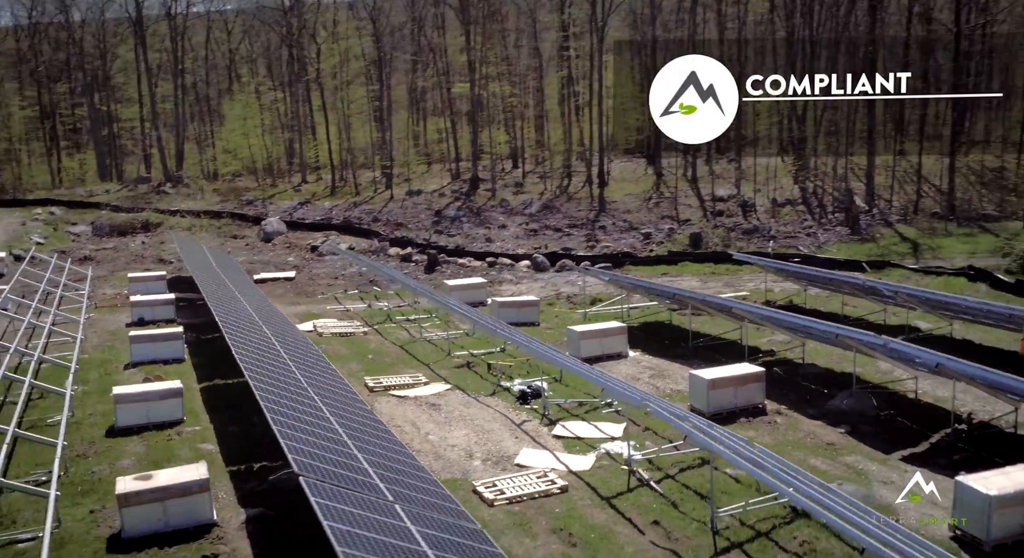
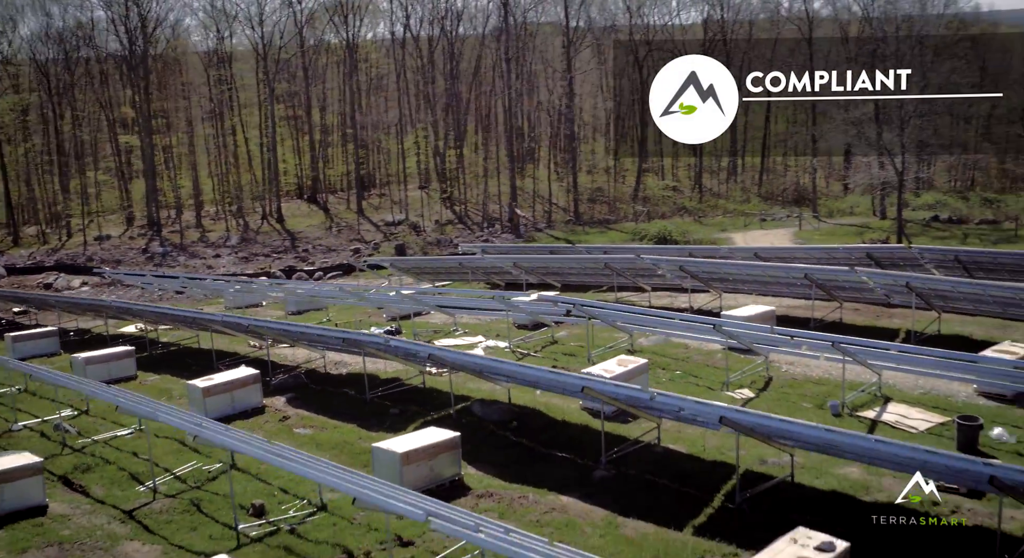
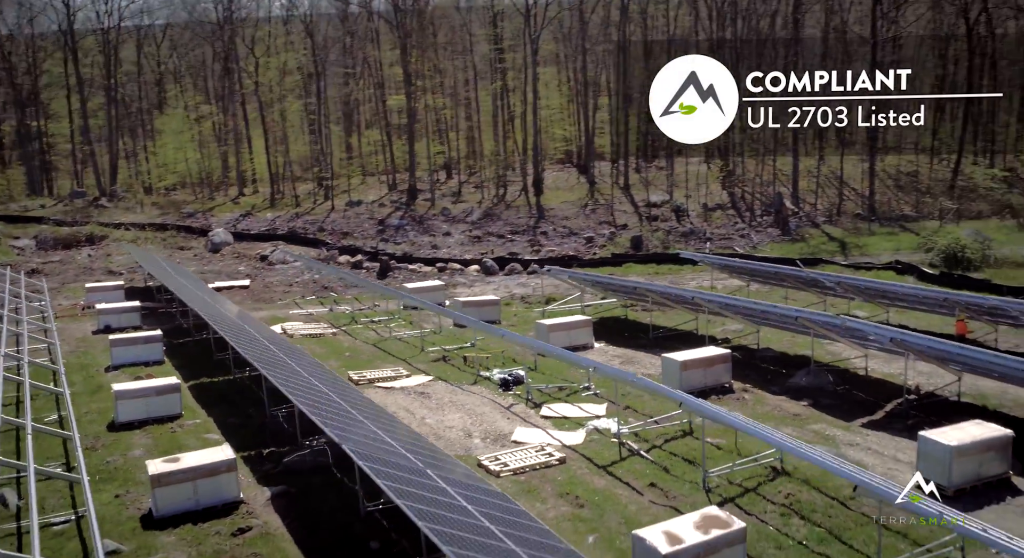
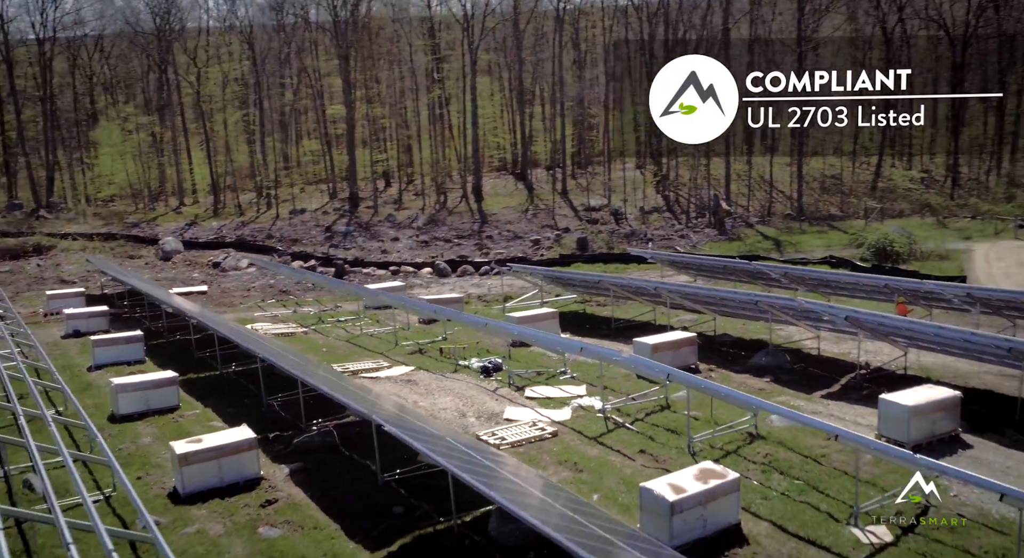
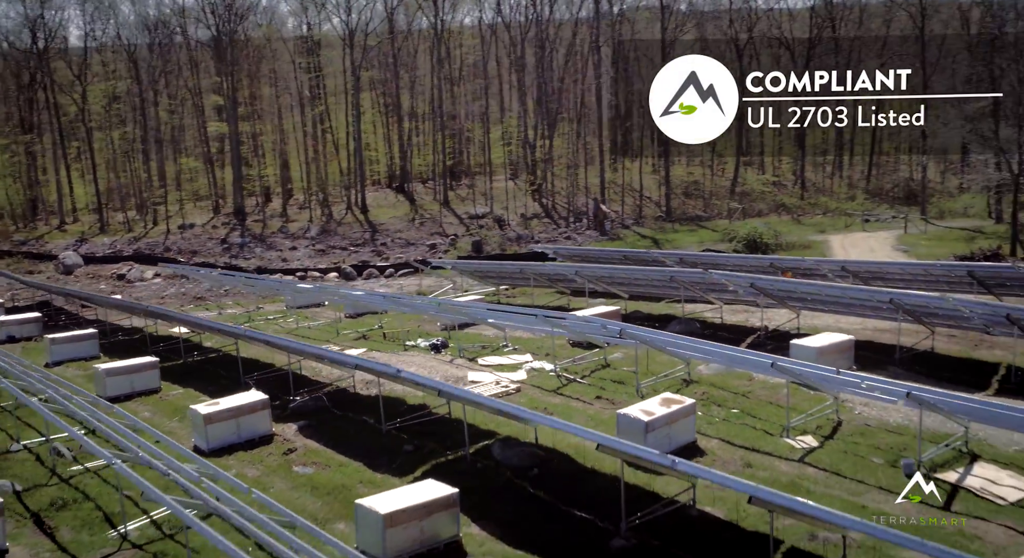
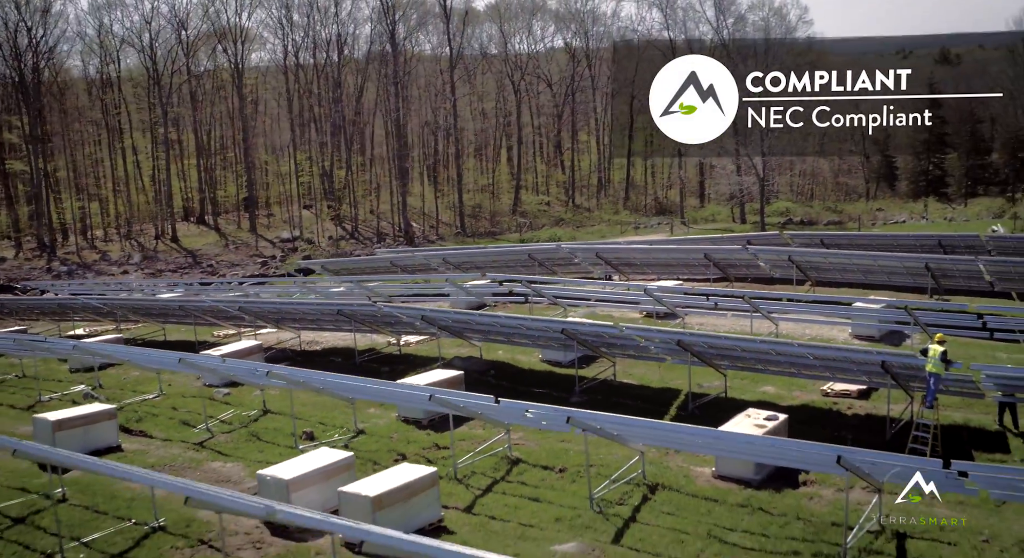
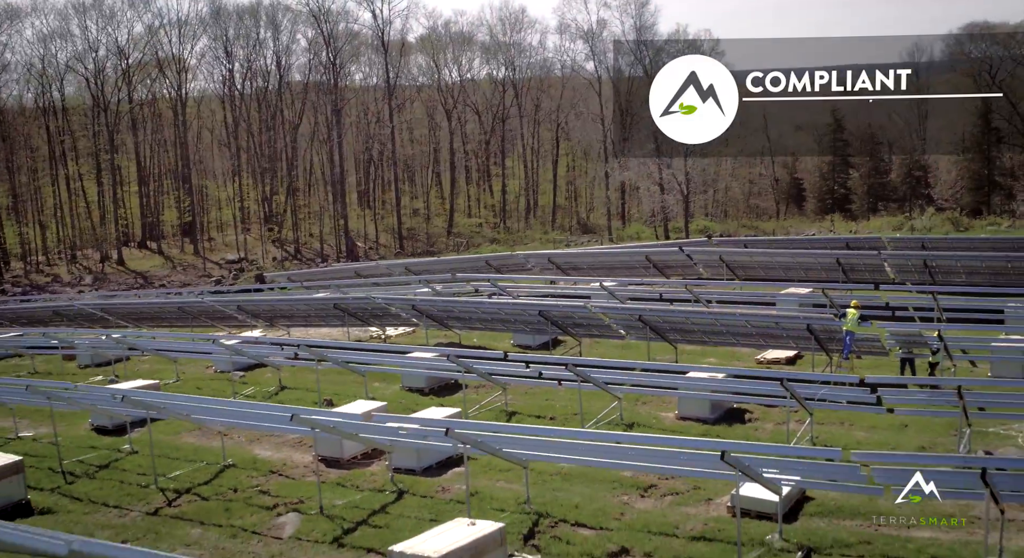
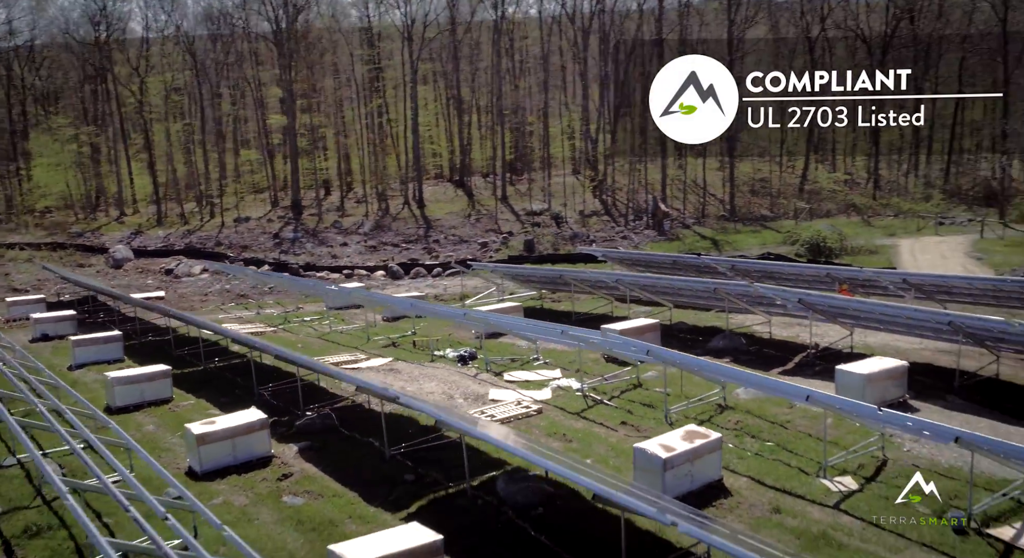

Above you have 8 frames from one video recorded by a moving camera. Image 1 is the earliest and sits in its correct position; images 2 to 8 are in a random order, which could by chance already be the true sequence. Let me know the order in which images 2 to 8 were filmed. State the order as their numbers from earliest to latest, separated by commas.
3, 4, 8, 5, 2, 6, 7
